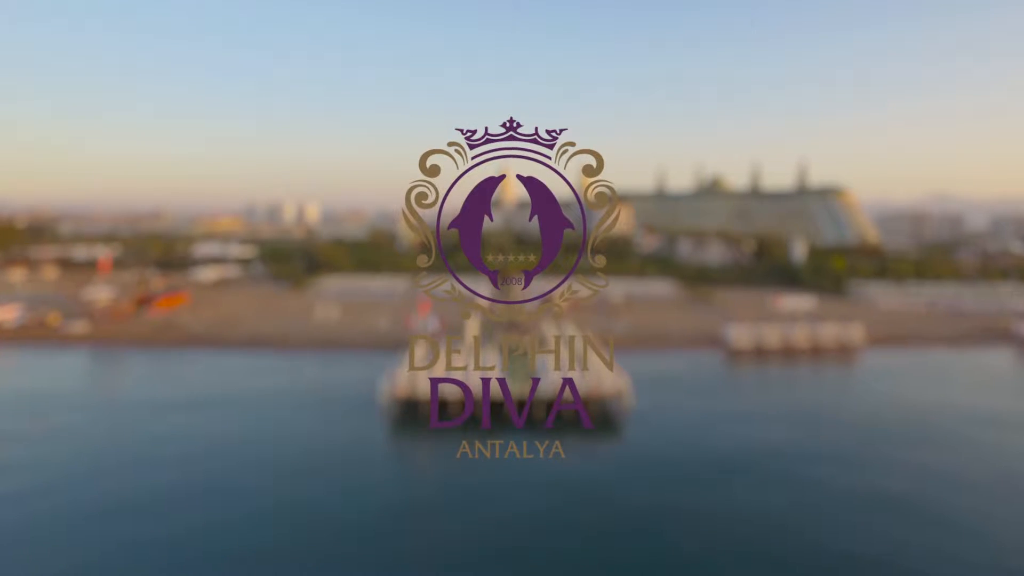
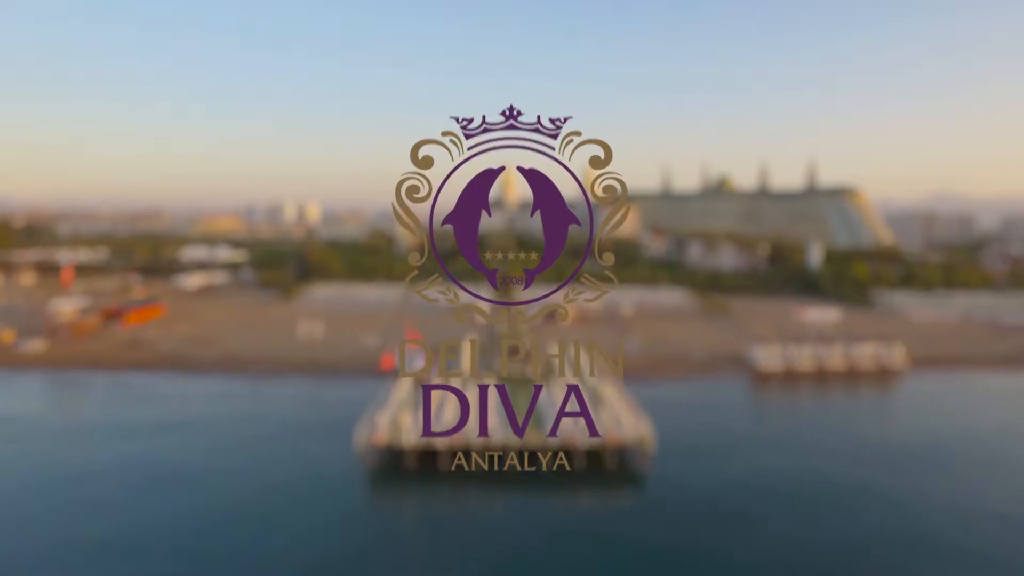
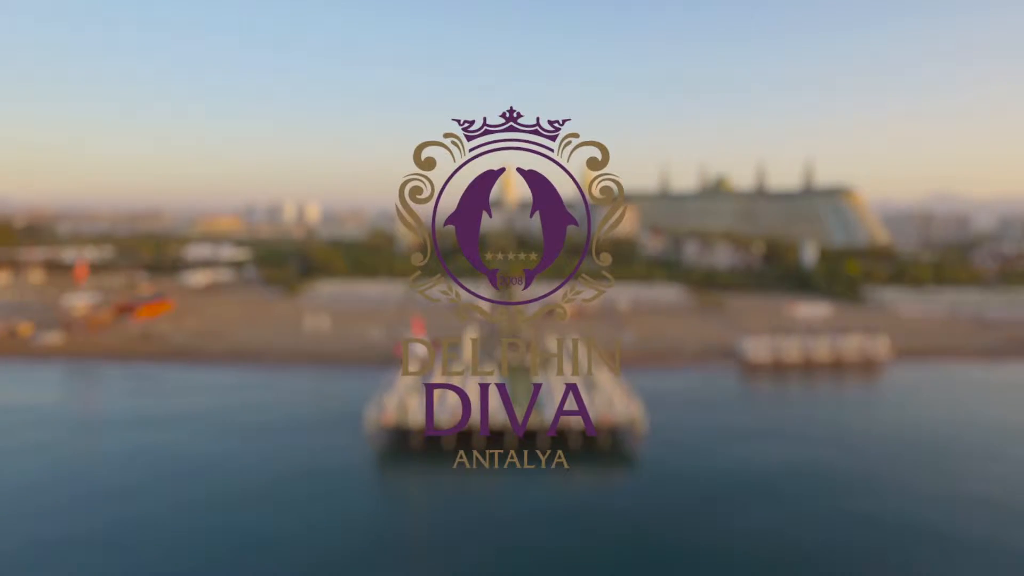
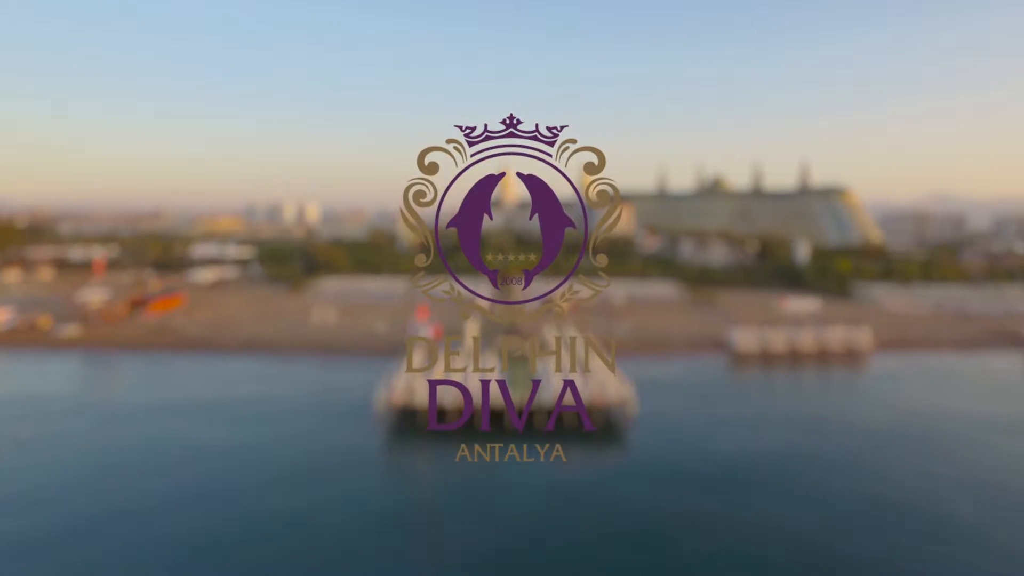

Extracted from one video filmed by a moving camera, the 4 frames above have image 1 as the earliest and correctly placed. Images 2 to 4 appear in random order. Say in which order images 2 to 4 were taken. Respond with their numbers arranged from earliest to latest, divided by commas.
4, 3, 2
